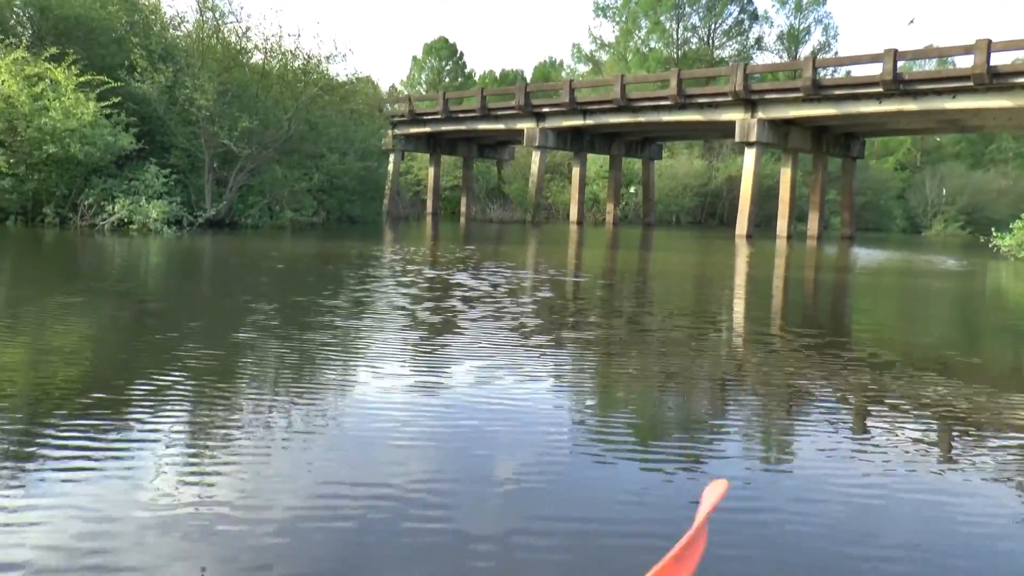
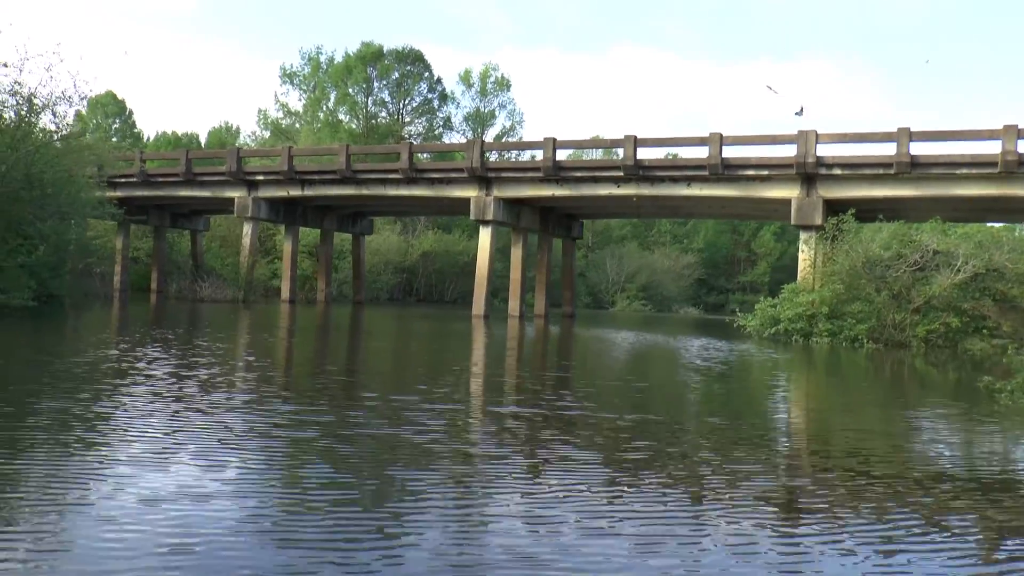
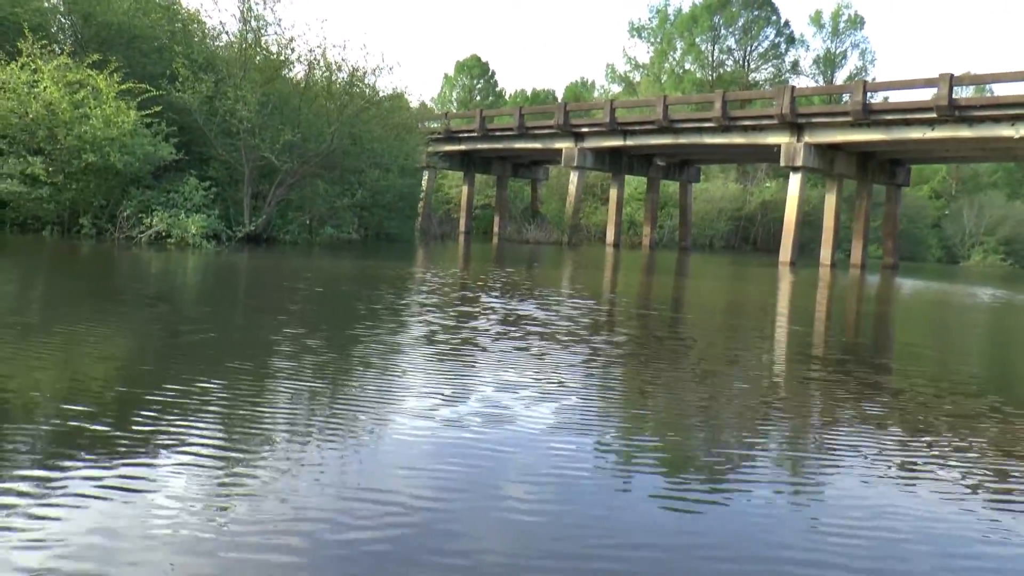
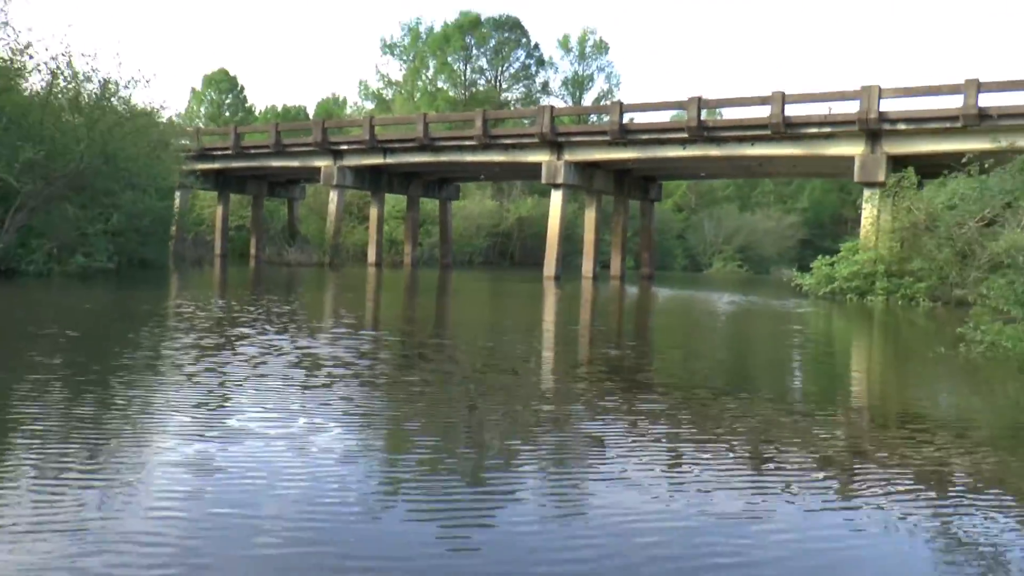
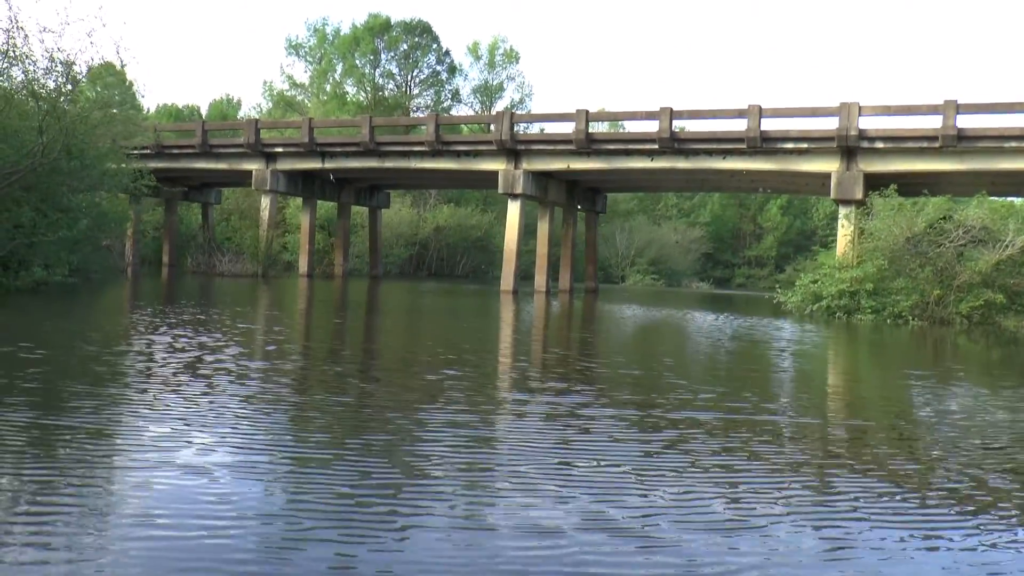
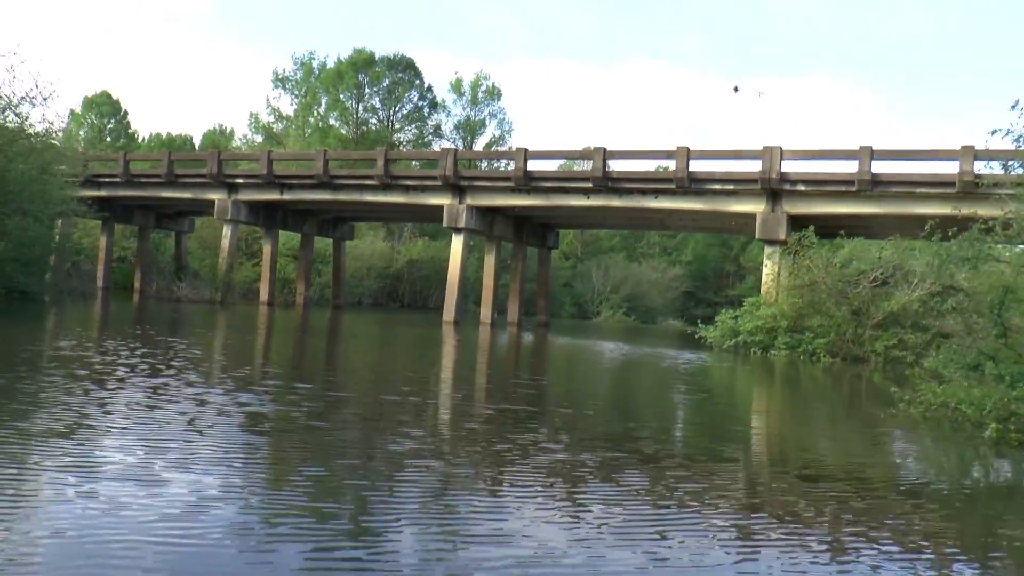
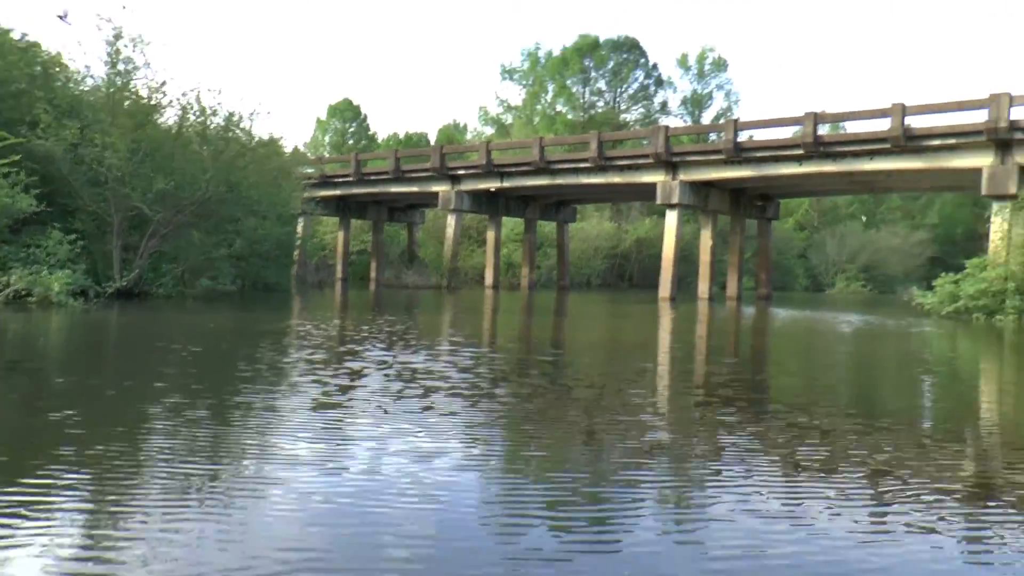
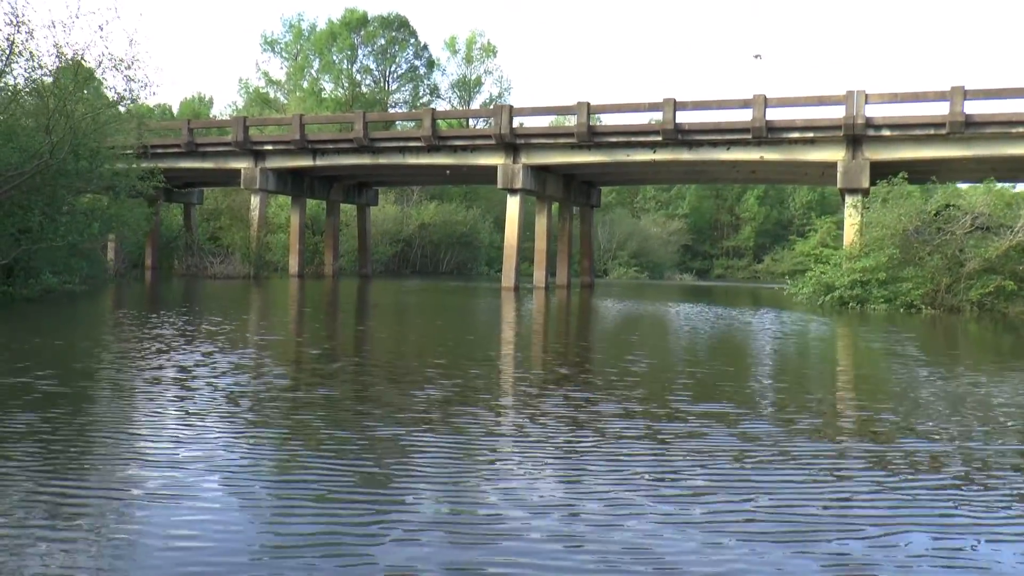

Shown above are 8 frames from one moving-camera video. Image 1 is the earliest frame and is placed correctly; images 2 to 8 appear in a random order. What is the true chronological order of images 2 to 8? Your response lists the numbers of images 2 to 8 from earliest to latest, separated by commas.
3, 7, 4, 6, 2, 5, 8
